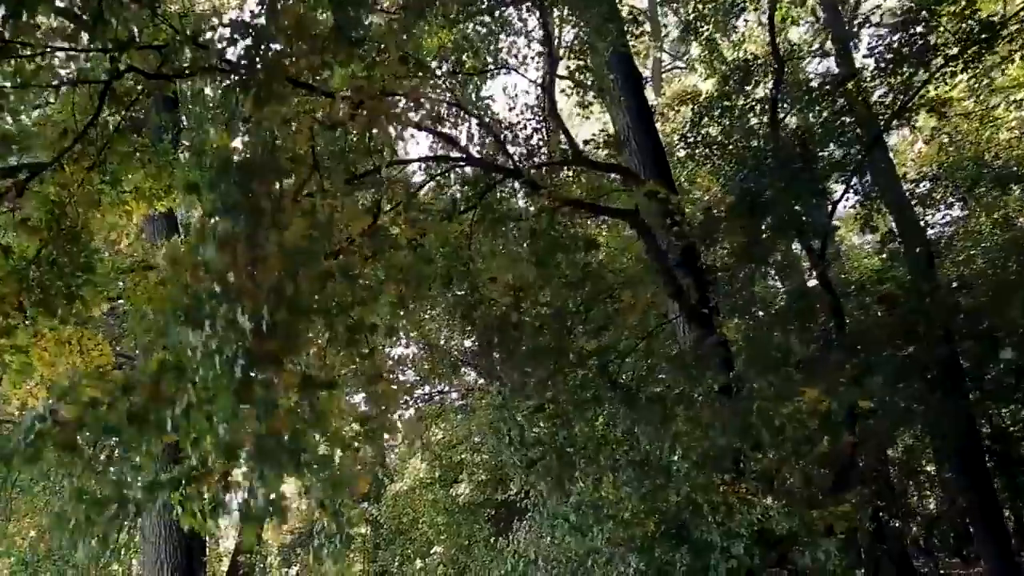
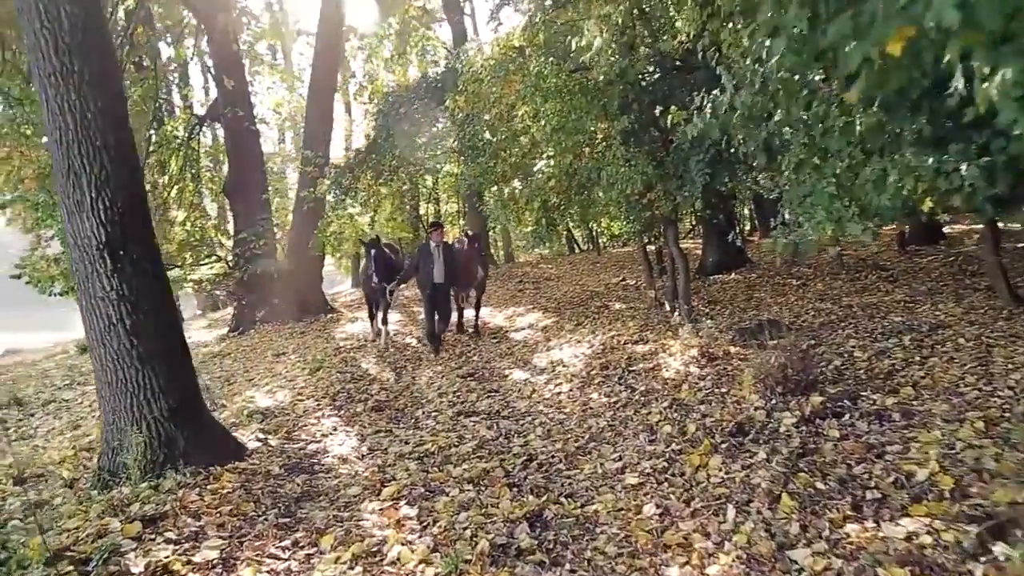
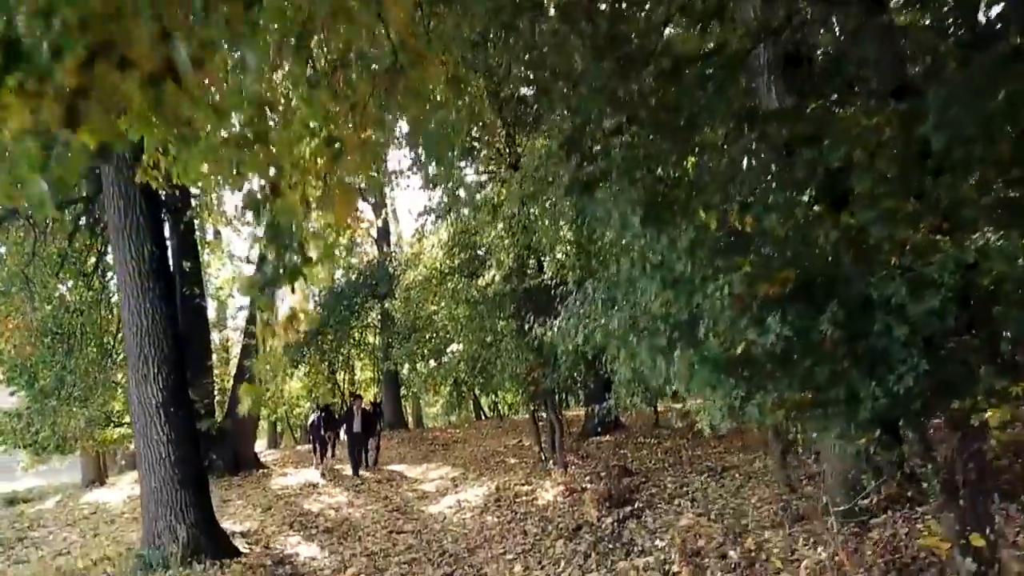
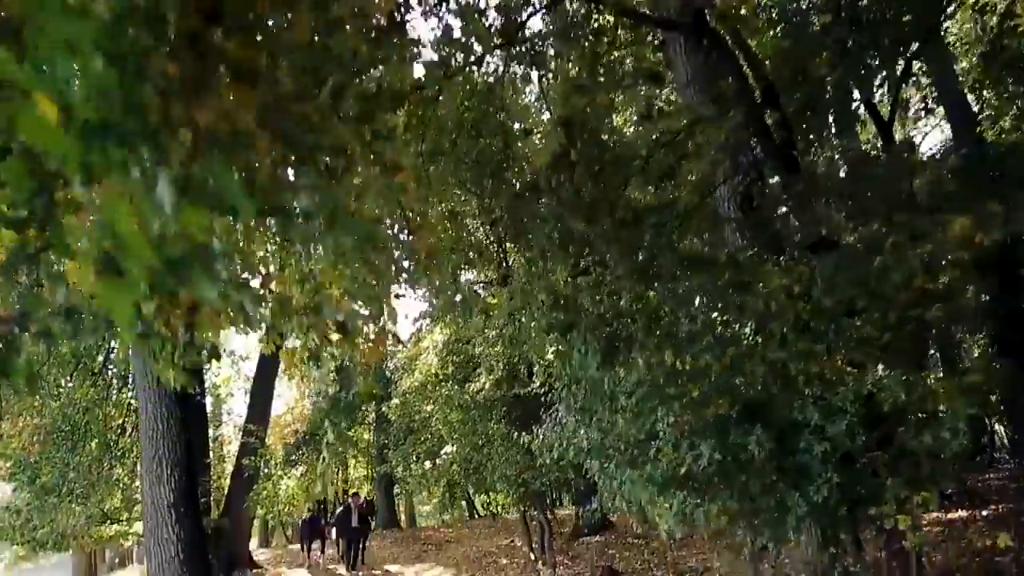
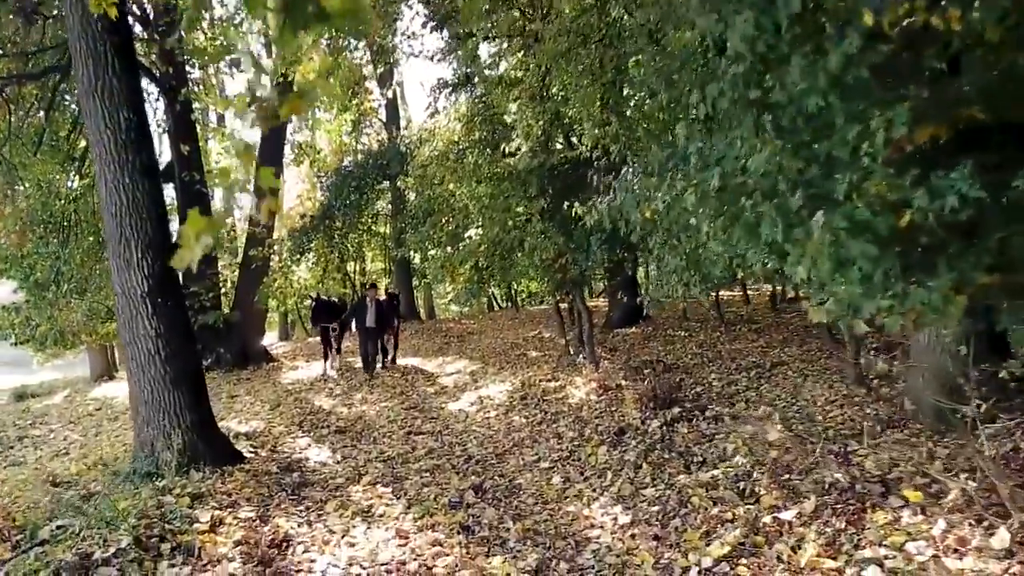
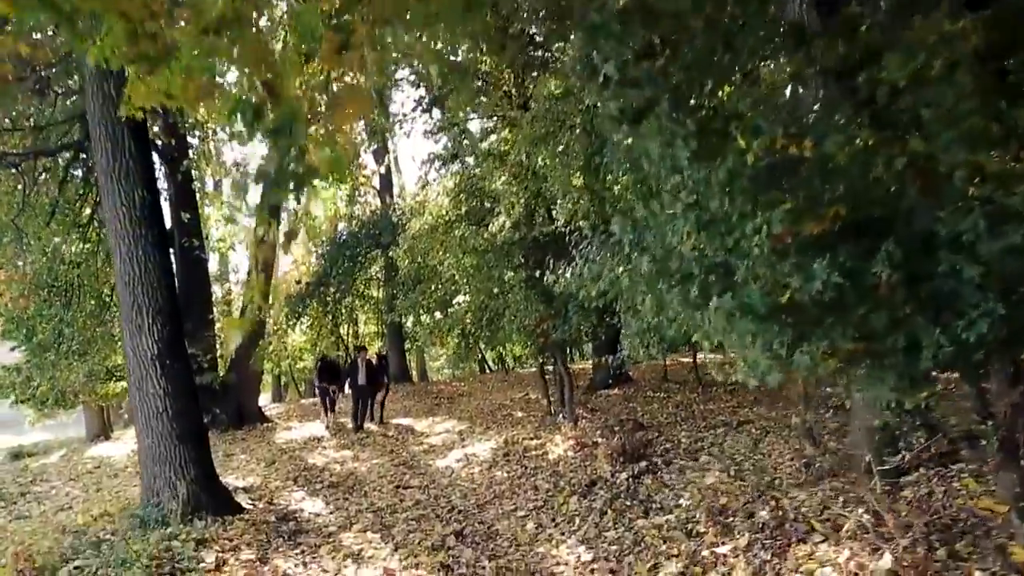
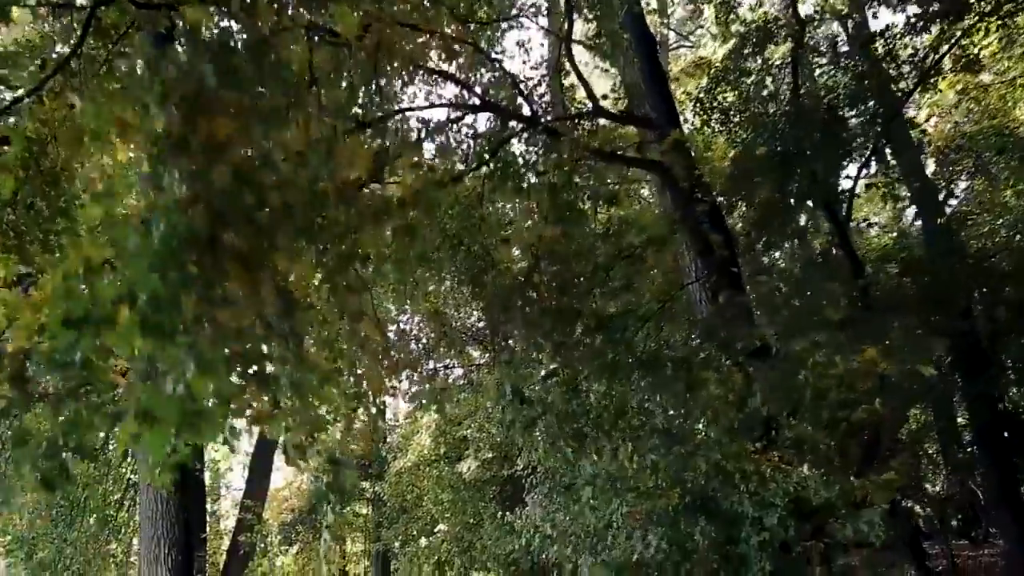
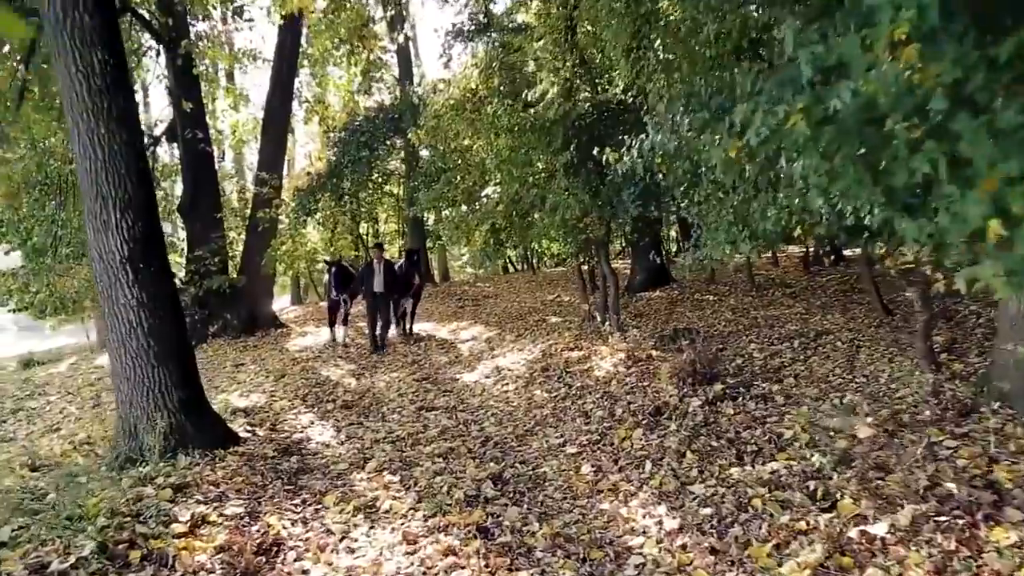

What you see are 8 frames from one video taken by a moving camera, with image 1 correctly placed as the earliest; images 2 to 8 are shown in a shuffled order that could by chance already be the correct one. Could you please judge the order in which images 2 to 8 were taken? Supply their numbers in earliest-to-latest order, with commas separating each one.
7, 4, 3, 6, 5, 8, 2
